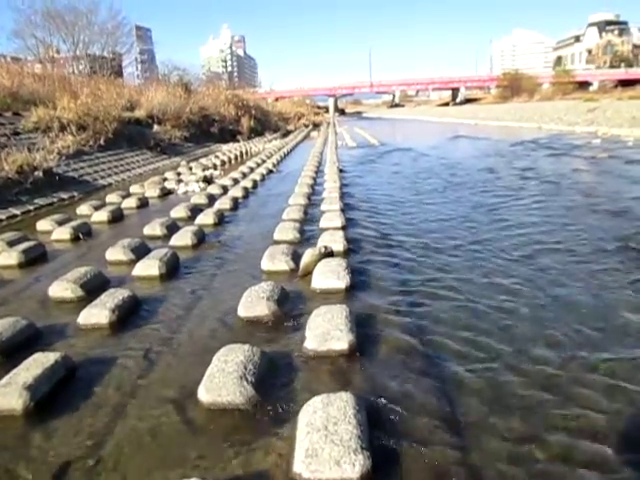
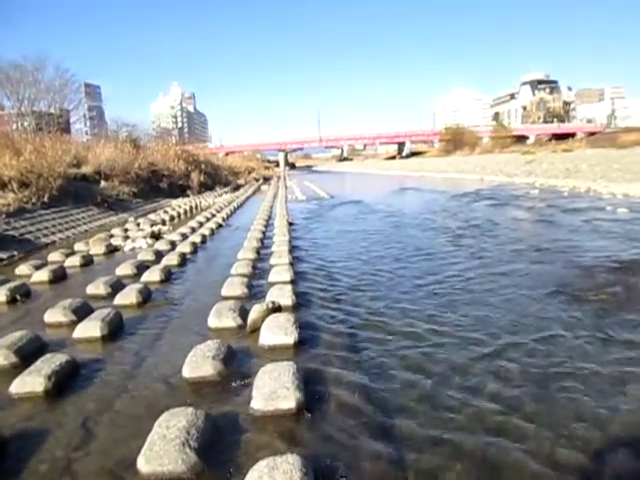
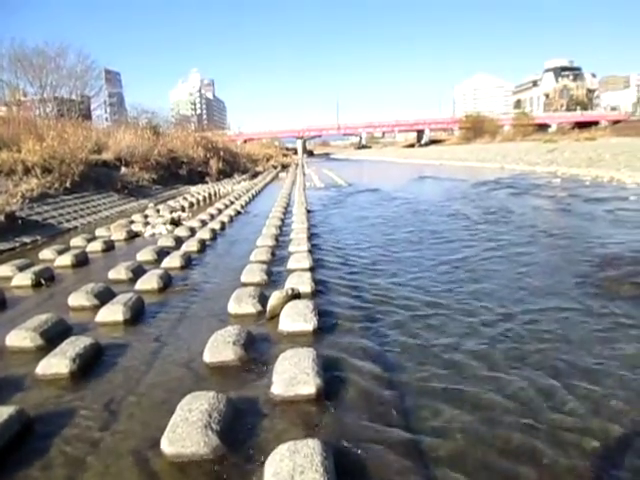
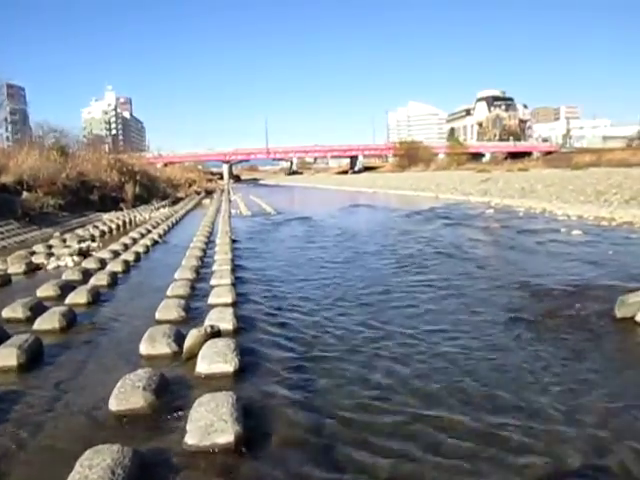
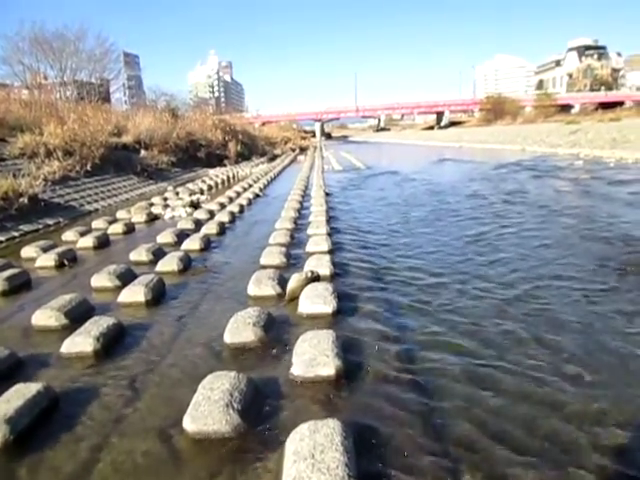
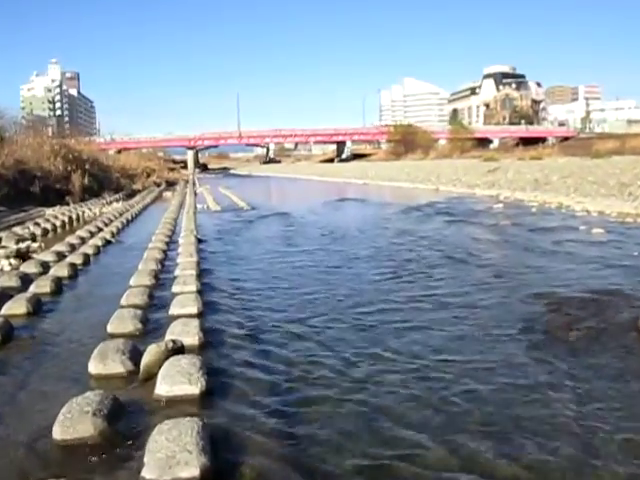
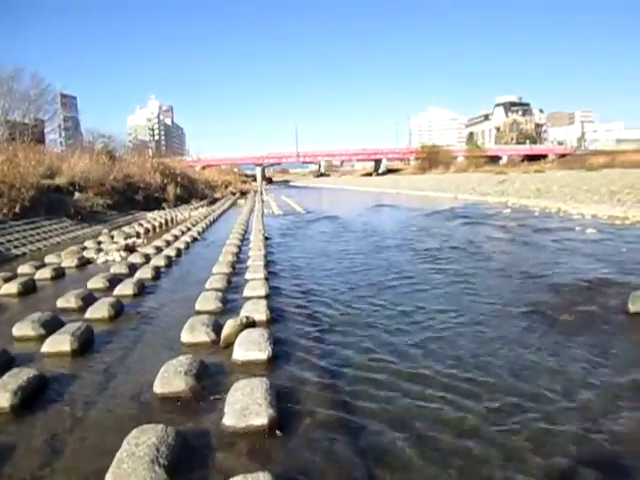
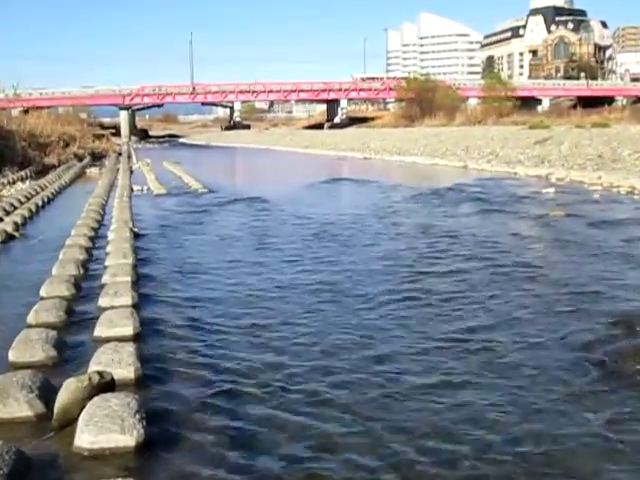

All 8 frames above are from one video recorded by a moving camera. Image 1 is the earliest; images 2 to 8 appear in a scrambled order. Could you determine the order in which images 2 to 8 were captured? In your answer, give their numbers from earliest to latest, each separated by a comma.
5, 3, 2, 7, 4, 6, 8
